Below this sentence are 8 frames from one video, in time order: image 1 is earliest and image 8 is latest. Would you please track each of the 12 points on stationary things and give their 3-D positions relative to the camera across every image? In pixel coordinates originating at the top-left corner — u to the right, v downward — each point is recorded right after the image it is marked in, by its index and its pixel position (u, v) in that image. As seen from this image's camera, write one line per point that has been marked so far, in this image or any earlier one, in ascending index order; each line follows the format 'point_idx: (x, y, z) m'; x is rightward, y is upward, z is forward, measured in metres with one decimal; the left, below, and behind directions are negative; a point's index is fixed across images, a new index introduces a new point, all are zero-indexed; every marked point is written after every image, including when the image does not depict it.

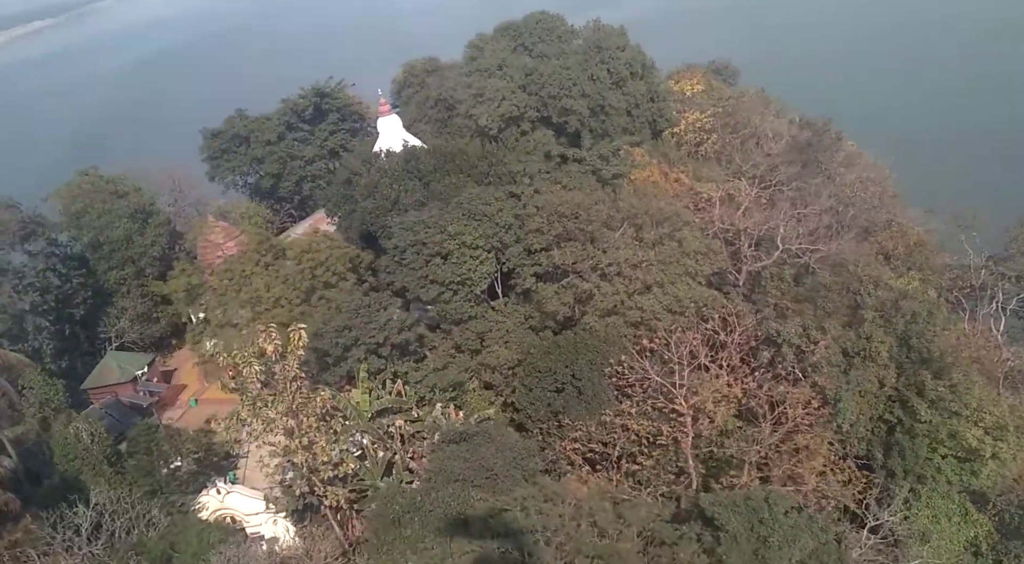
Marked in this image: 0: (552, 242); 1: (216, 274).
0: (+0.9, +0.9, +17.0) m
1: (-7.1, +0.2, +18.6) m
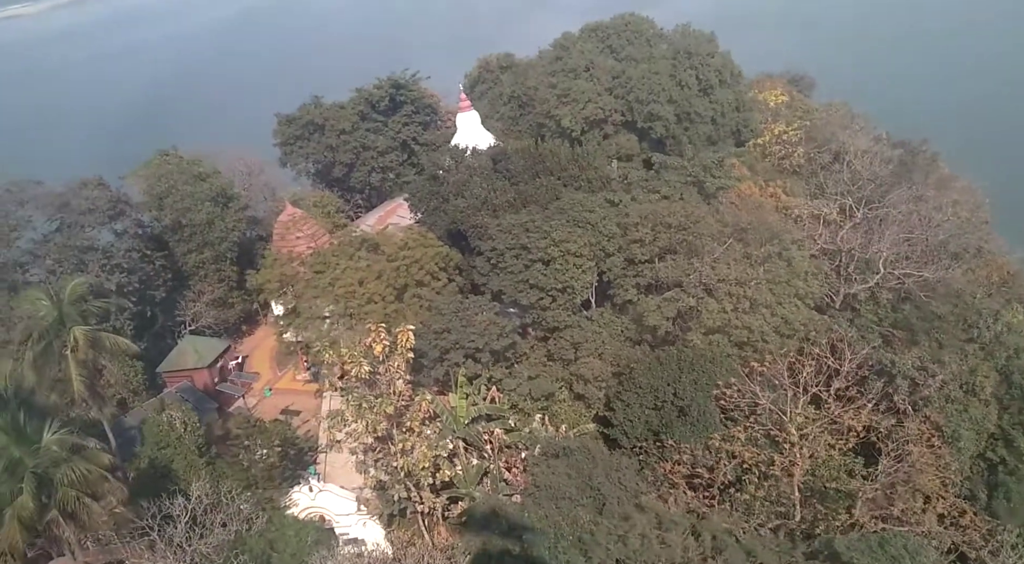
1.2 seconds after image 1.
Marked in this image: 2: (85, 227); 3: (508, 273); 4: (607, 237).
0: (+3.1, +0.6, +16.5) m
1: (-4.9, +0.4, +18.3) m
2: (-10.8, +1.4, +19.4) m
3: (-0.1, +0.2, +16.4) m
4: (+2.1, +1.0, +16.6) m
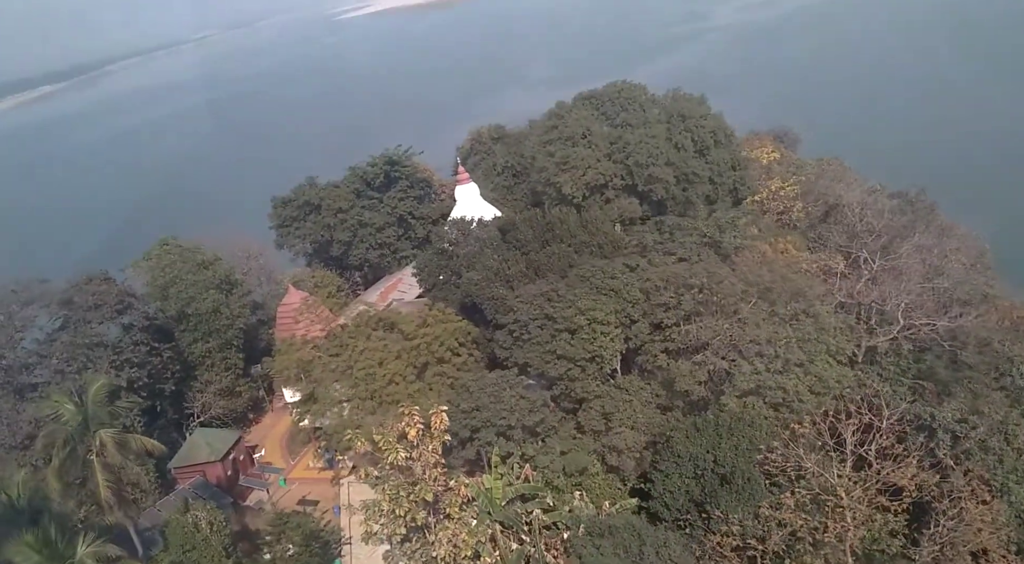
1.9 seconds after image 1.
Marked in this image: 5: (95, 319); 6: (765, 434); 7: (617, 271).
0: (+3.6, -0.7, +16.3) m
1: (-4.4, -1.6, +17.9) m
2: (-10.4, -1.0, +19.0) m
3: (+0.4, -1.3, +16.1) m
4: (+2.6, -0.5, +16.4) m
5: (-10.2, -0.9, +19.0) m
6: (+4.8, -2.9, +14.7) m
7: (+2.4, +0.2, +16.9) m
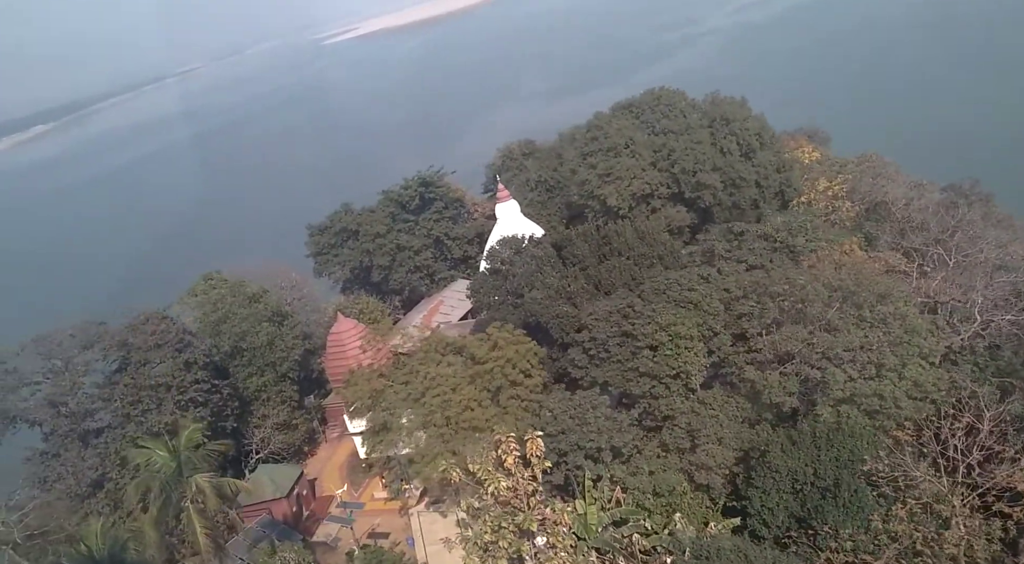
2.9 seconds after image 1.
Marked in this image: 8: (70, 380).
0: (+5.2, -0.9, +15.8) m
1: (-2.8, -2.2, +17.5) m
2: (-8.7, -1.9, +18.6) m
3: (+2.1, -1.7, +15.7) m
4: (+4.1, -0.7, +15.9) m
5: (-8.6, -1.8, +18.6) m
6: (+6.5, -3.0, +14.1) m
7: (+3.9, 0.0, +16.4) m
8: (-10.5, -2.4, +18.3) m
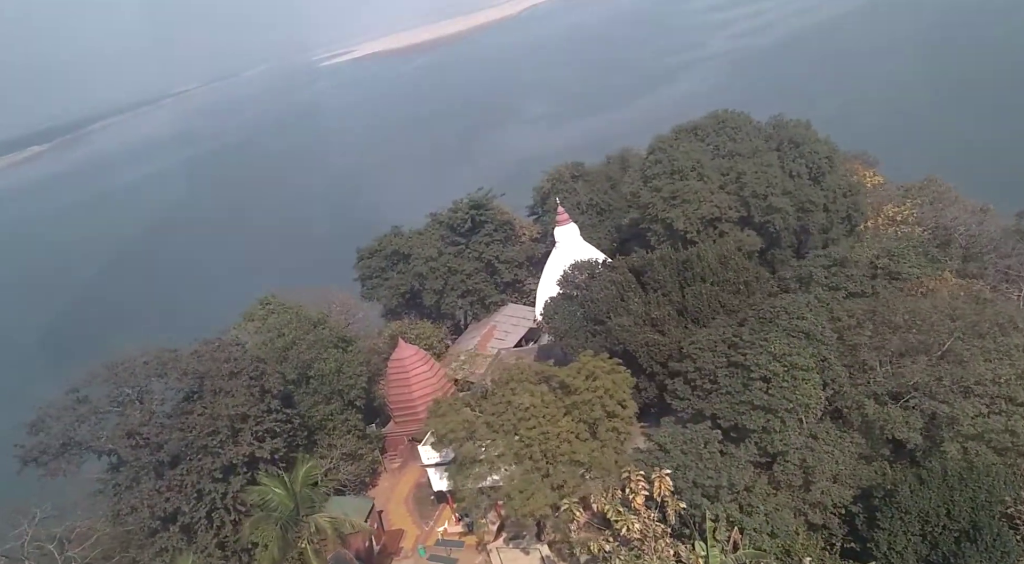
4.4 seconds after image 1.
0: (+7.2, -1.5, +15.0) m
1: (-0.7, -2.8, +16.8) m
2: (-6.7, -2.5, +18.0) m
3: (+4.1, -2.2, +14.9) m
4: (+6.1, -1.2, +15.2) m
5: (-6.5, -2.4, +18.0) m
6: (+8.5, -3.5, +13.3) m
7: (+5.9, -0.6, +15.7) m
8: (-8.4, -3.0, +17.7) m
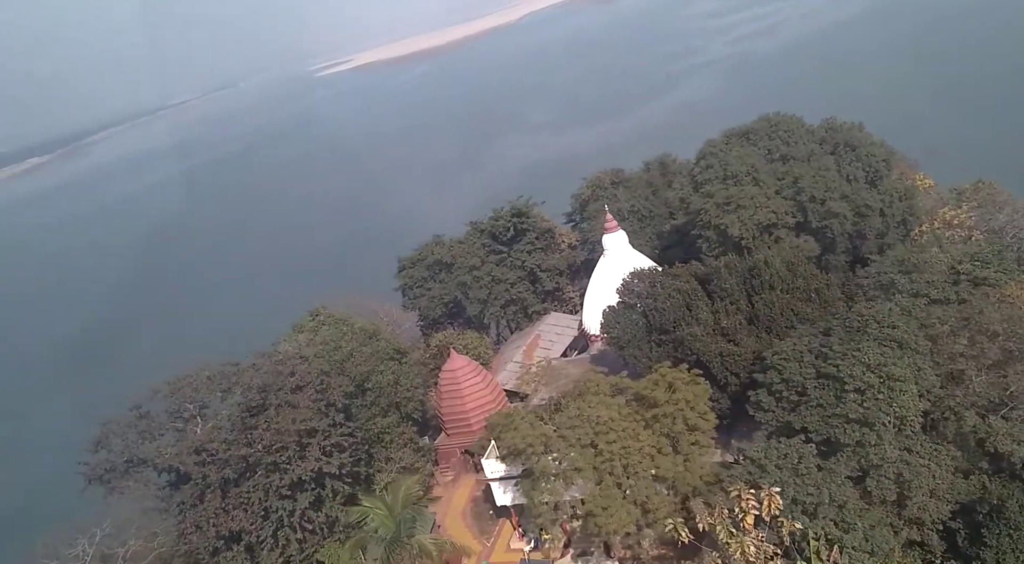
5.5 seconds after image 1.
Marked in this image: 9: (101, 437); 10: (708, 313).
0: (+8.7, -1.6, +14.5) m
1: (+0.9, -3.0, +16.3) m
2: (-5.1, -2.8, +17.6) m
3: (+5.6, -2.4, +14.4) m
4: (+7.7, -1.4, +14.6) m
5: (-4.9, -2.7, +17.6) m
6: (+10.0, -3.6, +12.7) m
7: (+7.5, -0.7, +15.2) m
8: (-6.8, -3.2, +17.3) m
9: (-9.5, -3.6, +17.8) m
10: (+4.7, -0.7, +18.7) m
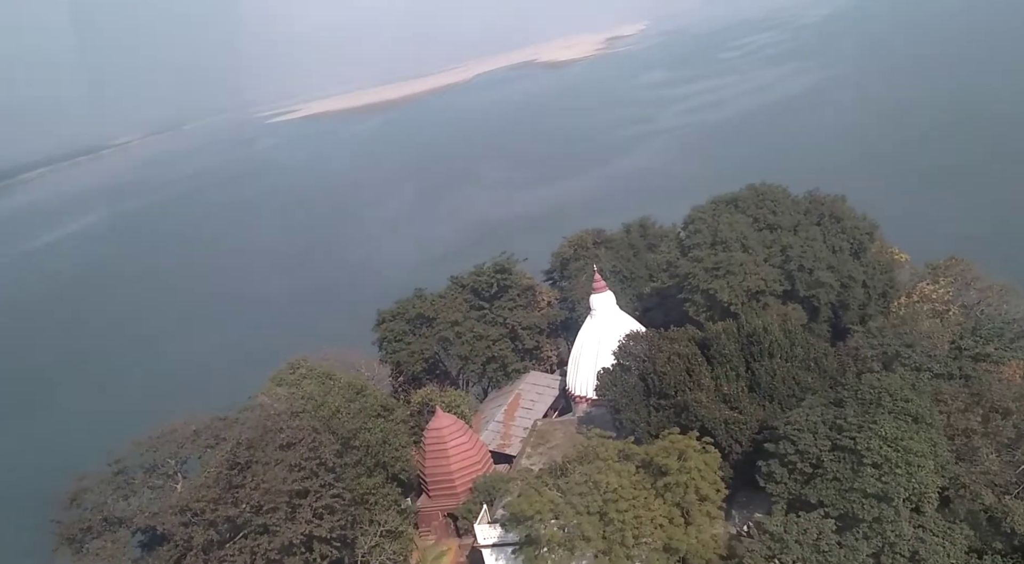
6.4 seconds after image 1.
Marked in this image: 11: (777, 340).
0: (+9.0, -3.0, +14.5) m
1: (+1.0, -4.3, +15.8) m
2: (-5.0, -3.9, +16.7) m
3: (+5.8, -3.7, +14.2) m
4: (+7.9, -2.8, +14.6) m
5: (-4.9, -3.8, +16.8) m
6: (+10.3, -5.0, +12.7) m
7: (+7.7, -2.2, +15.3) m
8: (-6.8, -4.3, +16.3) m
9: (-9.4, -4.5, +16.6) m
10: (+4.7, -2.3, +18.6) m
11: (+6.6, -1.5, +19.3) m
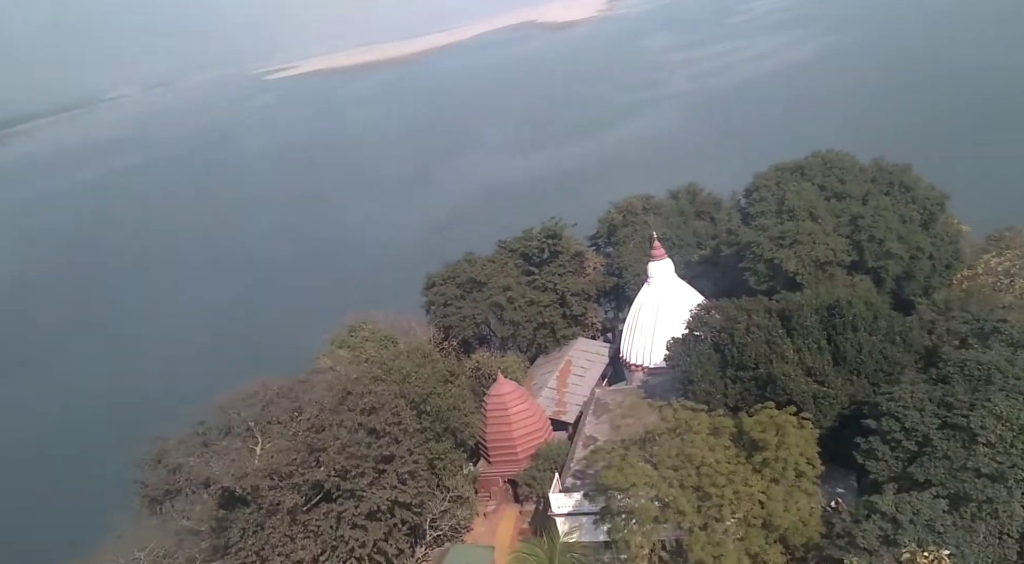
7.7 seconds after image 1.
0: (+10.8, -2.6, +14.1) m
1: (+2.8, -3.6, +15.5) m
2: (-3.2, -3.1, +16.5) m
3: (+7.7, -3.2, +13.9) m
4: (+9.8, -2.3, +14.2) m
5: (-3.1, -3.0, +16.5) m
6: (+12.1, -4.6, +12.4) m
7: (+9.6, -1.7, +14.8) m
8: (-5.0, -3.5, +16.1) m
9: (-7.6, -3.6, +16.4) m
10: (+6.6, -1.6, +18.1) m
11: (+8.5, -0.8, +18.8) m
